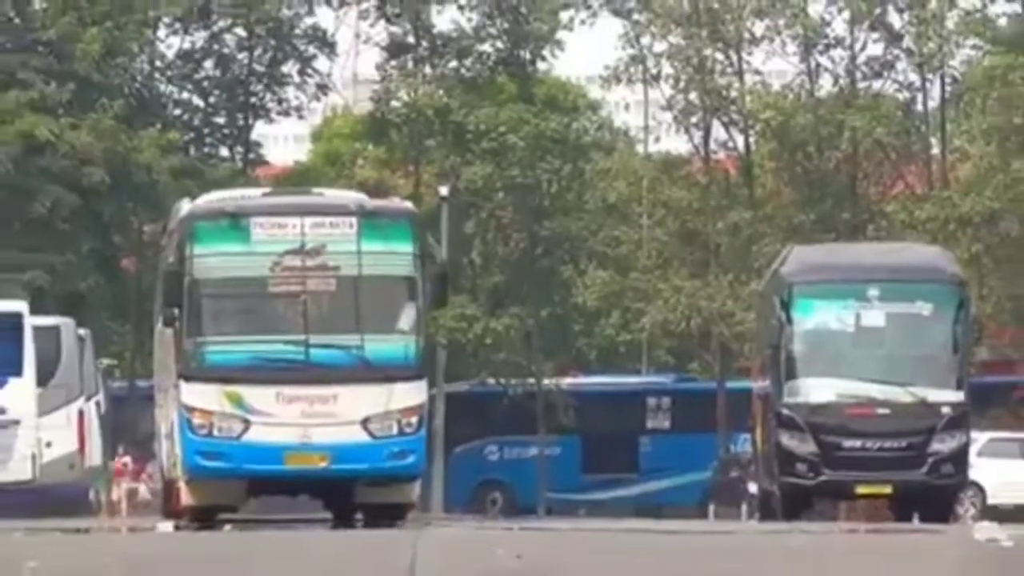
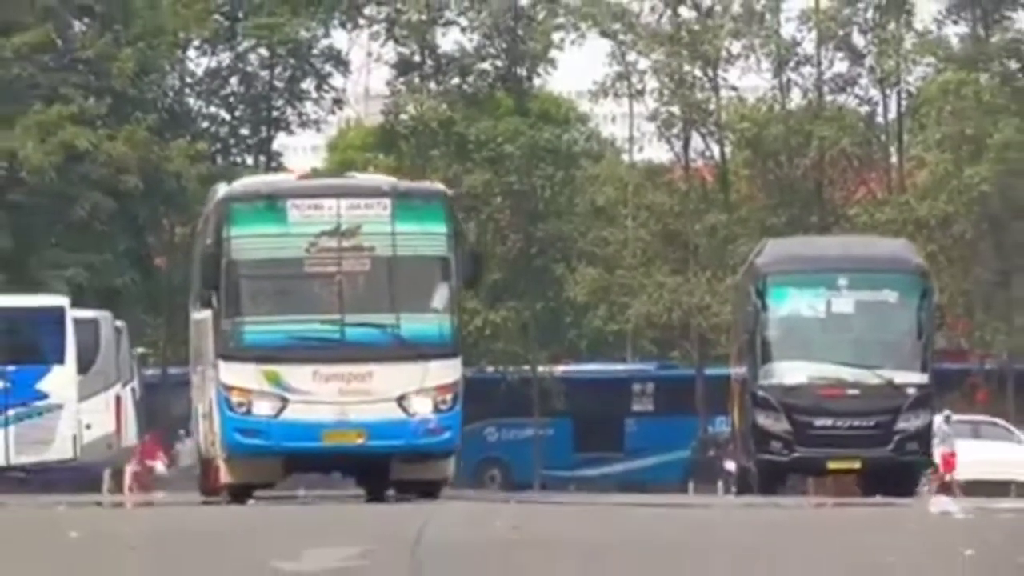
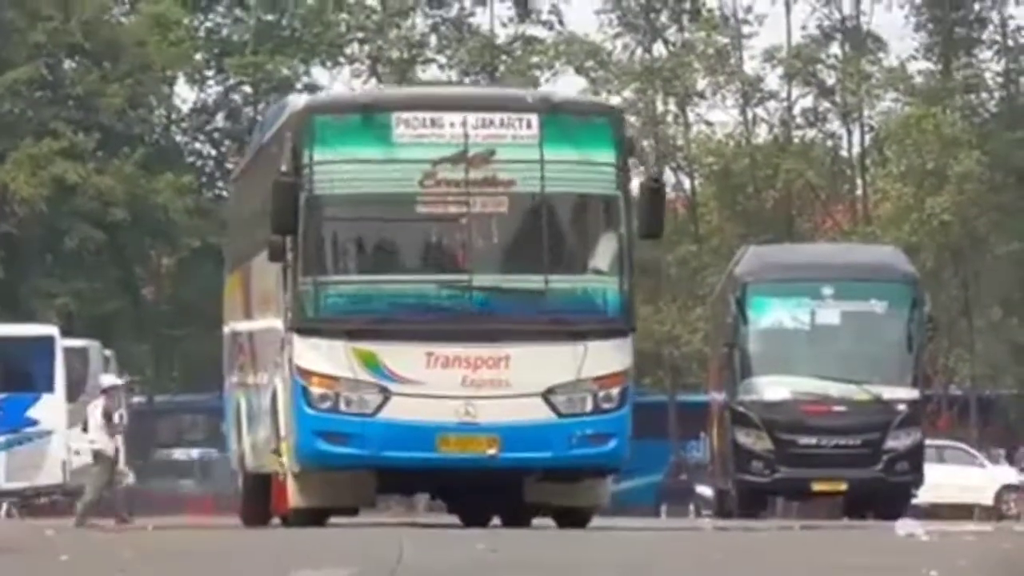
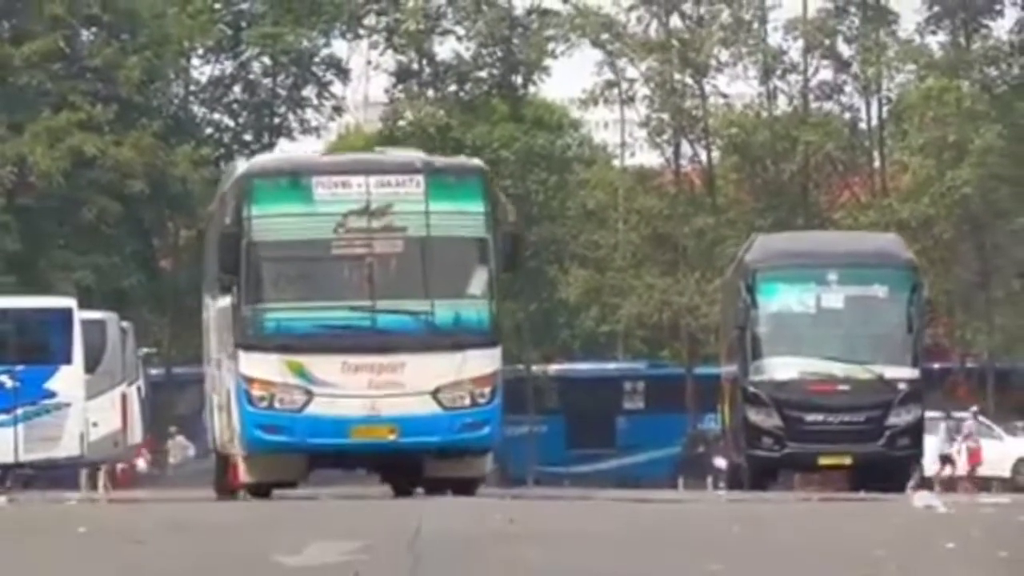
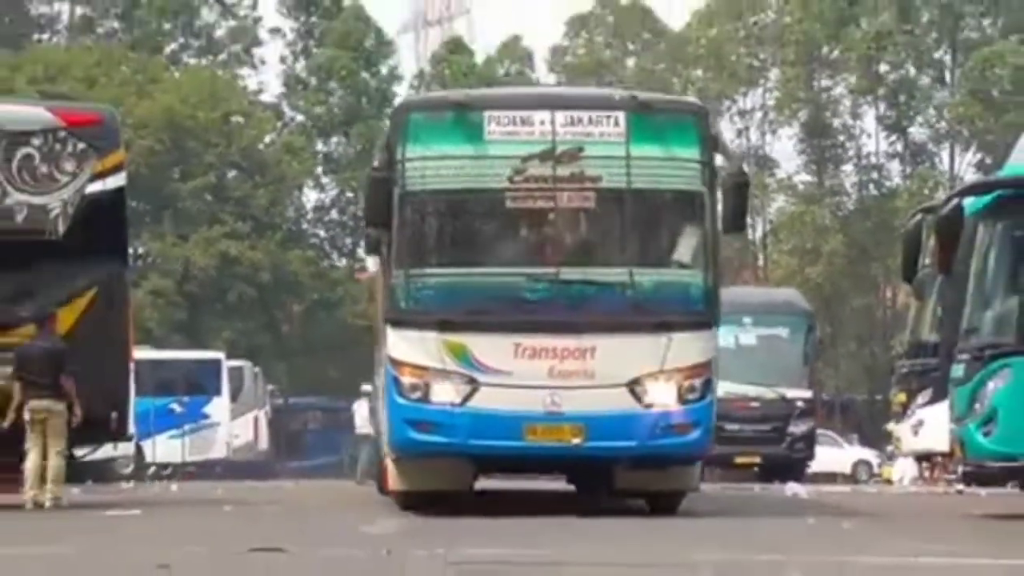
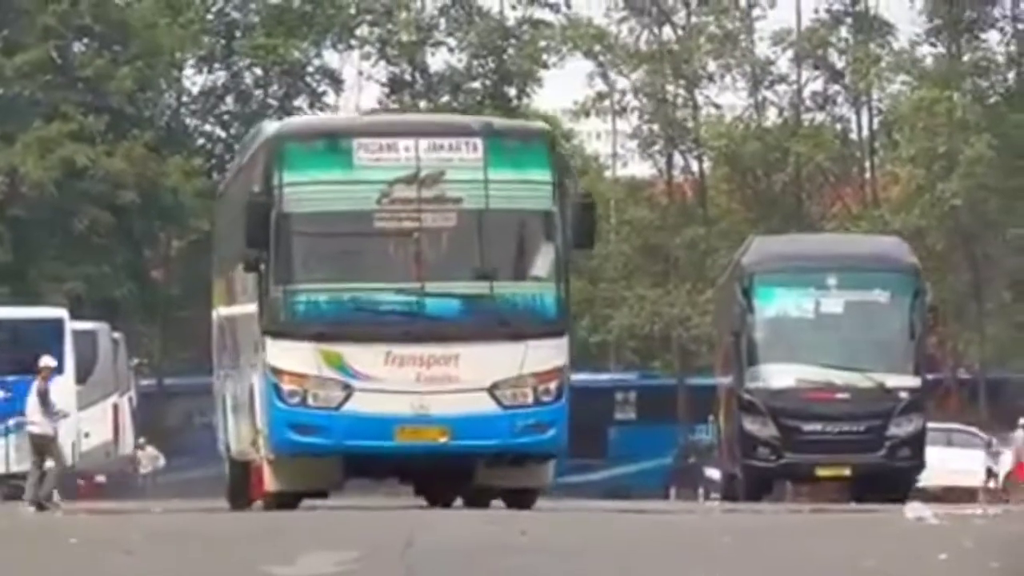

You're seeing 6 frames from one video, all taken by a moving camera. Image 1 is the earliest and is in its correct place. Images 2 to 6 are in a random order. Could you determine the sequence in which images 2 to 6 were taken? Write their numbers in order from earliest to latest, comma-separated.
2, 4, 6, 3, 5
